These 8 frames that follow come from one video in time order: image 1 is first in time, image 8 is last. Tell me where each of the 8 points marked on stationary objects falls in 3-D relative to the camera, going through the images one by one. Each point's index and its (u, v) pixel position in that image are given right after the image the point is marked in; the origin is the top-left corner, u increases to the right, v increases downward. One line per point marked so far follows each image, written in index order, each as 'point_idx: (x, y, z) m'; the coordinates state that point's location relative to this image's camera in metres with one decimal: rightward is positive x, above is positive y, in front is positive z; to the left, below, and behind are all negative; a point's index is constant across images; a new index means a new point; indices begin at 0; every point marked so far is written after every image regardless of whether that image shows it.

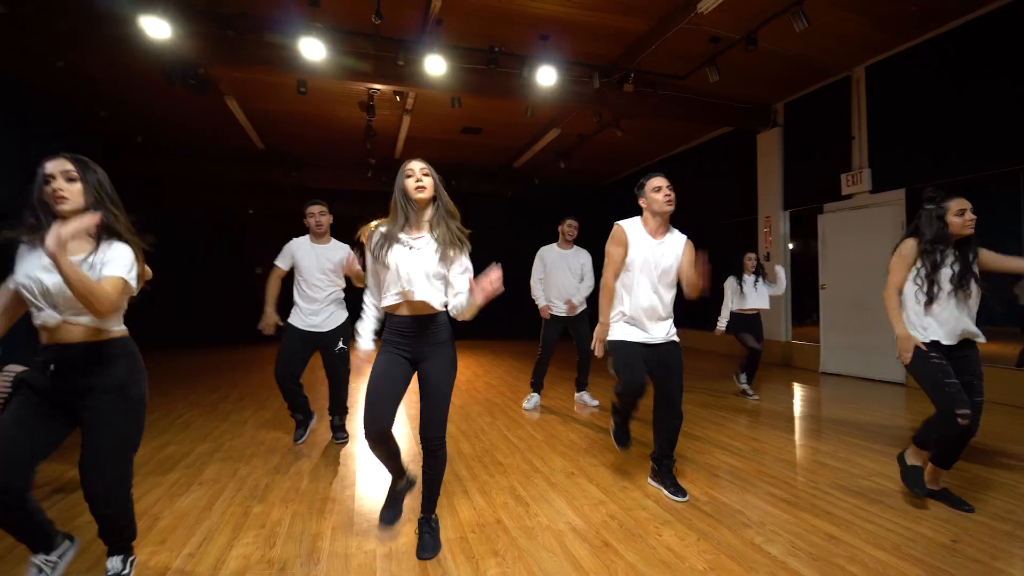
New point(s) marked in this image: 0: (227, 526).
0: (-1.1, -0.9, +2.0) m
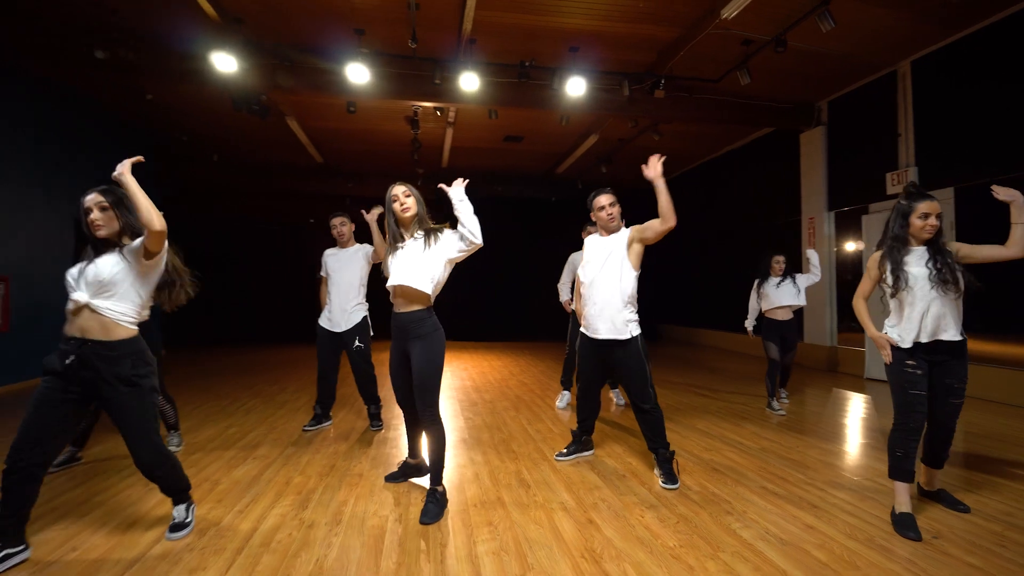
0: (-1.1, -0.9, +2.3) m
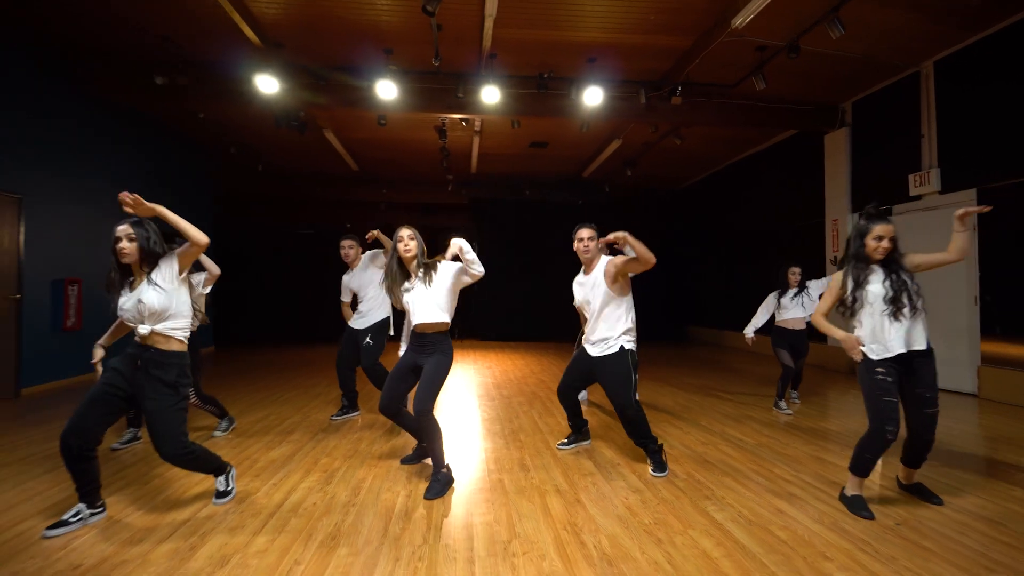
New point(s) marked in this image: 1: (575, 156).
0: (-1.1, -0.9, +2.6) m
1: (+1.0, +2.0, +7.9) m
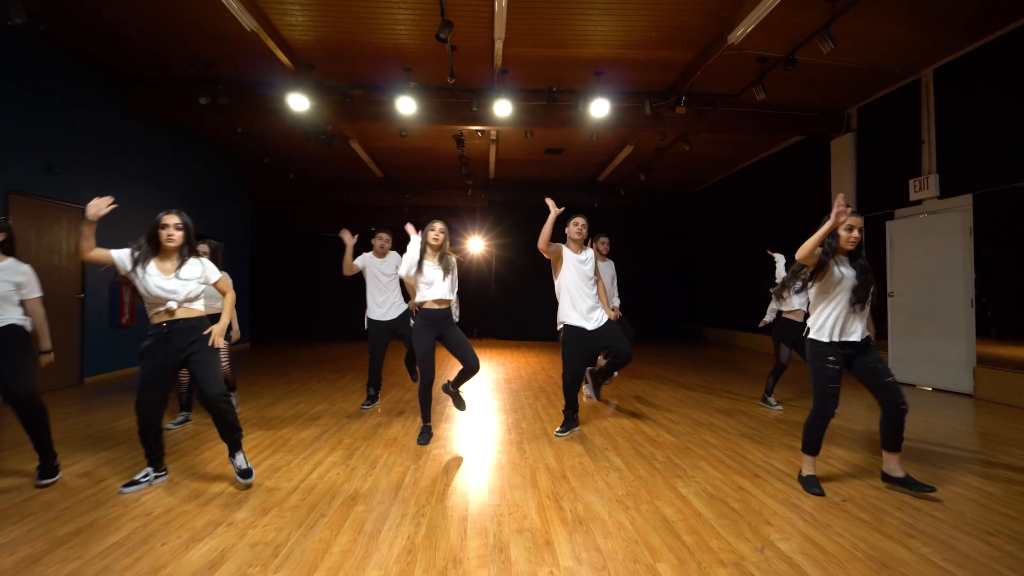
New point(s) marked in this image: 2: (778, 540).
0: (-1.1, -0.9, +3.0) m
1: (+1.2, +2.0, +8.2) m
2: (+1.0, -0.9, +1.9) m
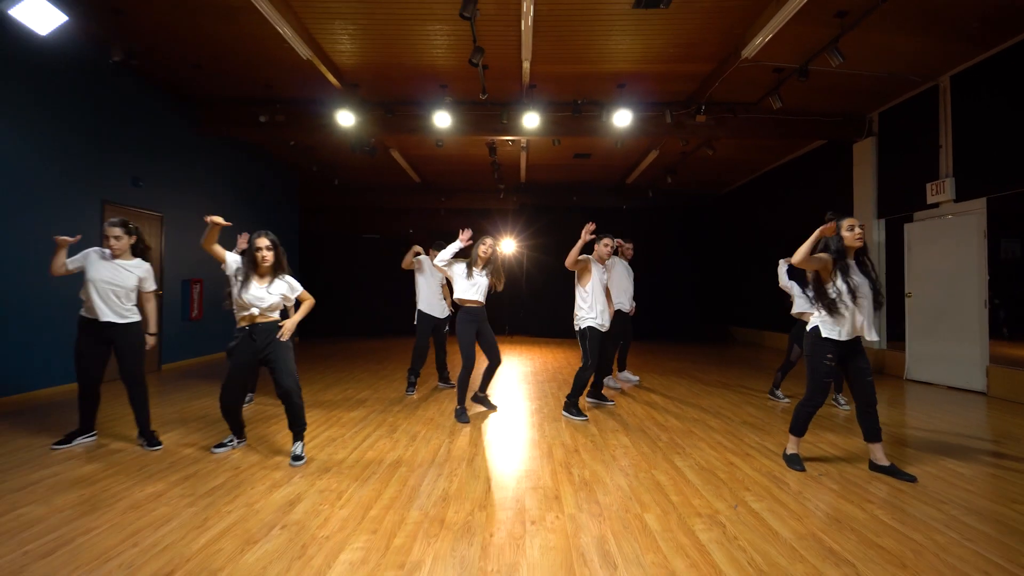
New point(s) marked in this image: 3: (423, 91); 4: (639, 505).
0: (-0.9, -0.9, +3.5) m
1: (+1.7, +2.0, +8.5) m
2: (+1.0, -0.9, +2.2) m
3: (-1.0, +2.2, +5.8) m
4: (+0.5, -0.9, +2.2) m
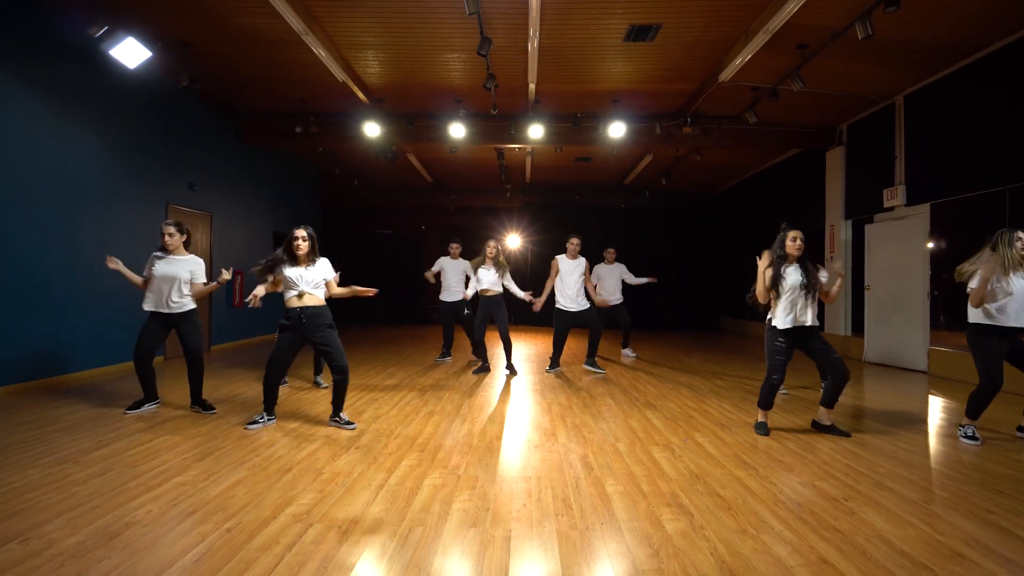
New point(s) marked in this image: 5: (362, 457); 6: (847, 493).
0: (-0.9, -0.9, +4.3) m
1: (+1.8, +2.1, +9.2) m
2: (+1.1, -0.9, +3.0) m
3: (-0.9, +2.3, +6.5) m
4: (+0.6, -0.8, +2.9) m
5: (-0.7, -0.8, +2.6) m
6: (+1.4, -0.9, +2.2) m
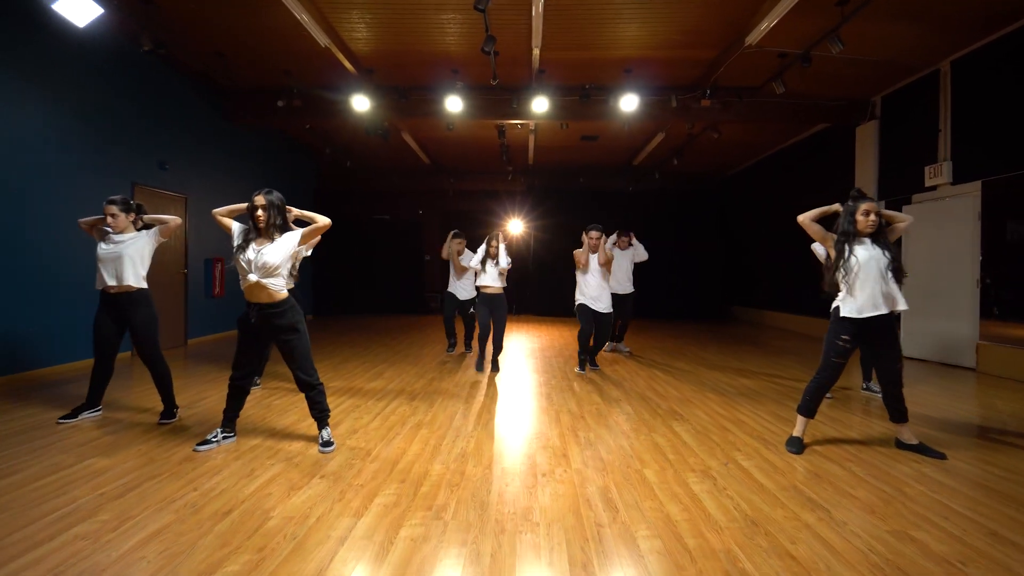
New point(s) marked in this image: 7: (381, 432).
0: (-0.9, -0.8, +3.7) m
1: (+1.9, +2.3, +8.6) m
2: (+1.1, -0.8, +2.5) m
3: (-0.9, +2.4, +5.9) m
4: (+0.6, -0.8, +2.4) m
5: (-0.7, -0.8, +2.1) m
6: (+1.4, -0.8, +1.6) m
7: (-0.7, -0.8, +2.9) m
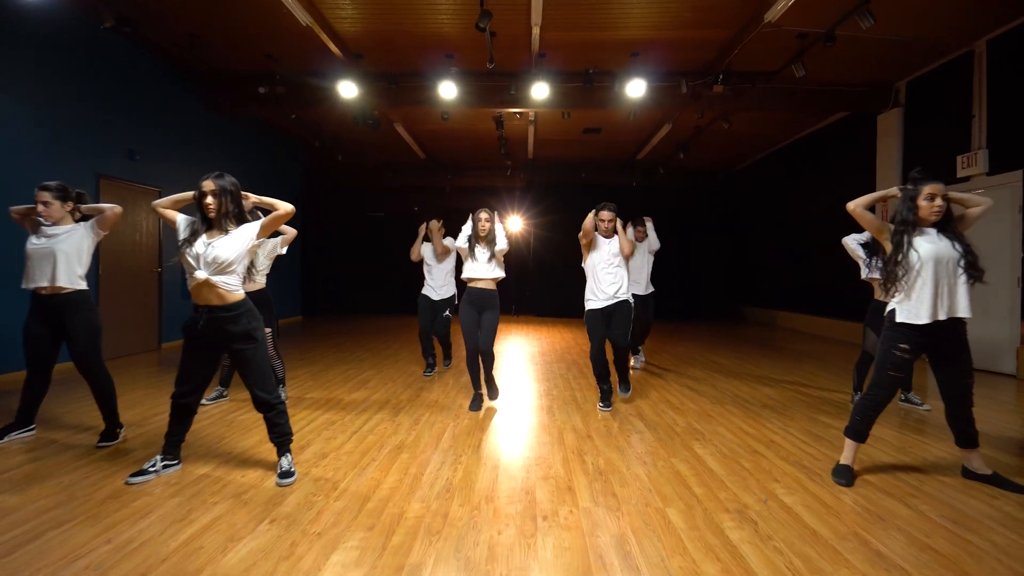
0: (-0.9, -0.8, +3.3) m
1: (+1.8, +2.3, +8.2) m
2: (+1.1, -0.8, +2.0) m
3: (-0.9, +2.4, +5.5) m
4: (+0.6, -0.8, +2.0) m
5: (-0.8, -0.8, +1.7) m
6: (+1.4, -0.8, +1.2) m
7: (-0.7, -0.8, +2.4) m
